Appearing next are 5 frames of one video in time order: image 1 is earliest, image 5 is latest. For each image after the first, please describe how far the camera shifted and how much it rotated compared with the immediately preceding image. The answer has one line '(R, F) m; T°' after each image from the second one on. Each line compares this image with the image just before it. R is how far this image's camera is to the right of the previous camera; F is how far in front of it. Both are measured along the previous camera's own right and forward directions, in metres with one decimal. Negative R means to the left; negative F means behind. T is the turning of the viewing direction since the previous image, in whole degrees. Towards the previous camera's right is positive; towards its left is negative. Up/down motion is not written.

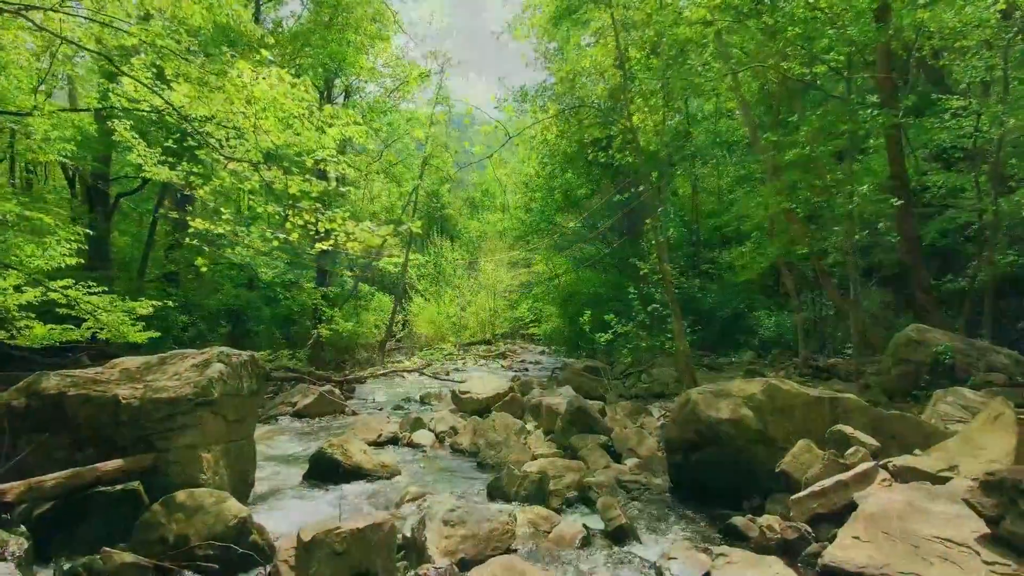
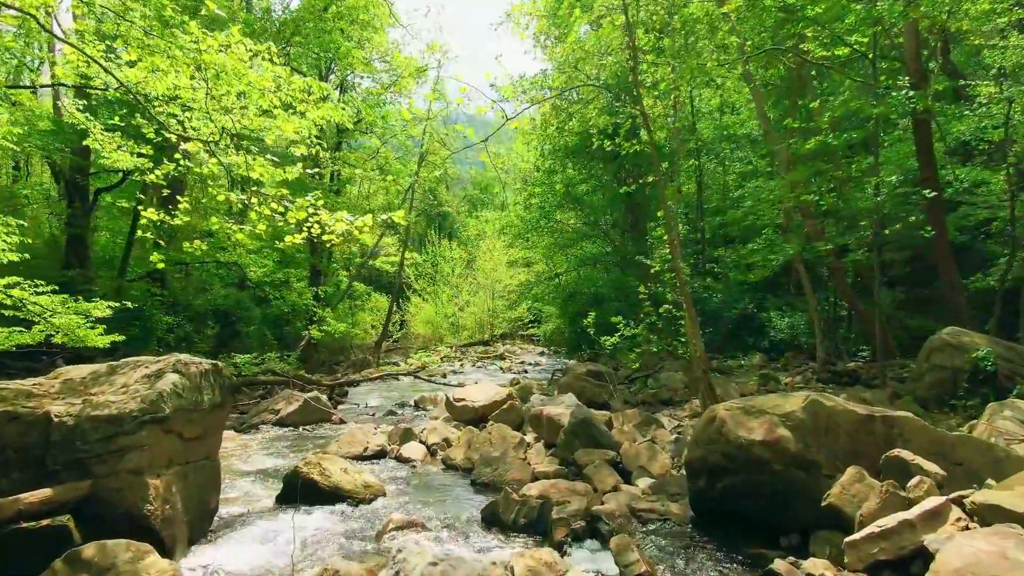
(0.0, +0.8) m; 0°
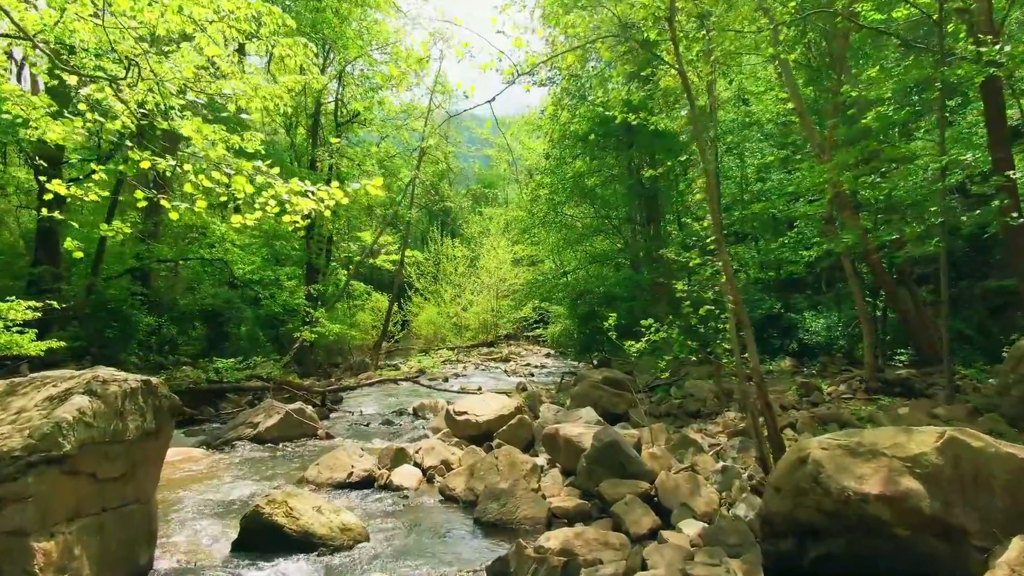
(-0.1, +1.3) m; 0°
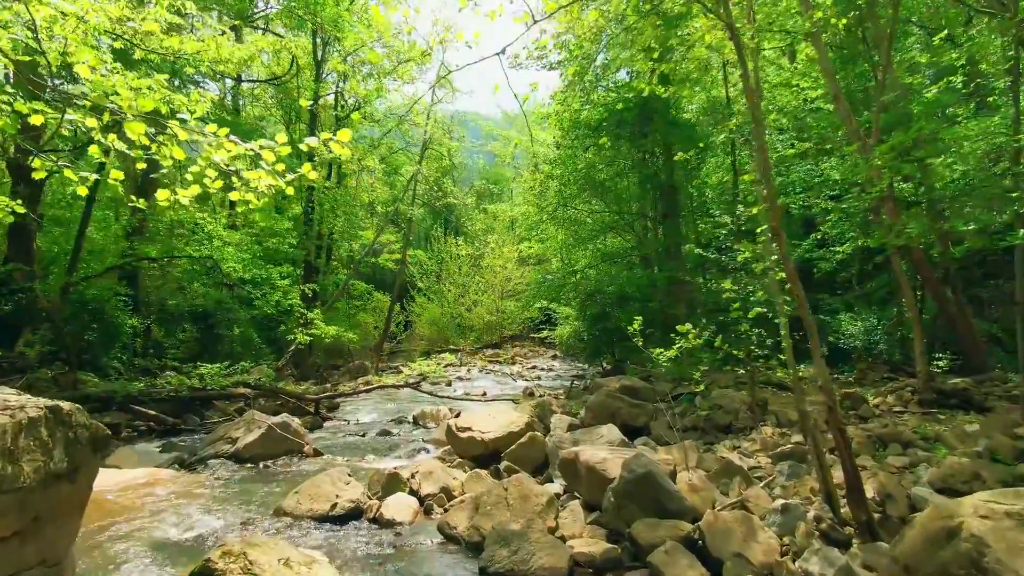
(-0.1, +1.0) m; 0°
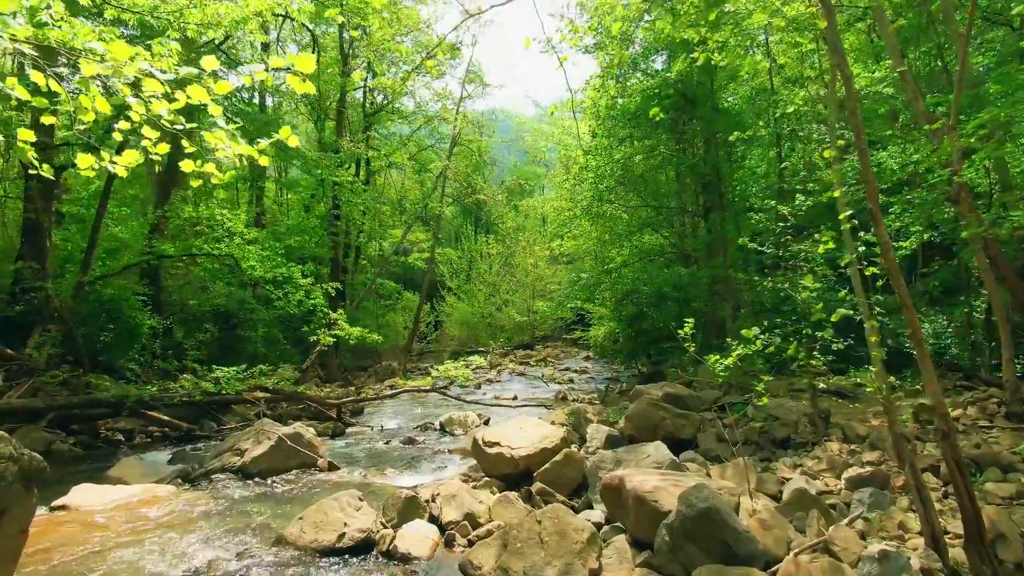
(0.0, +0.8) m; -2°
